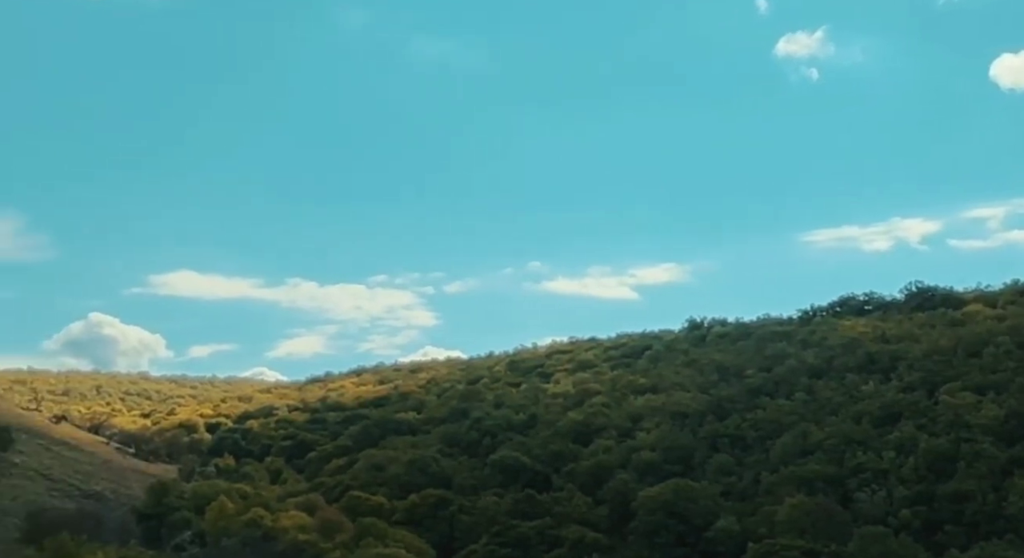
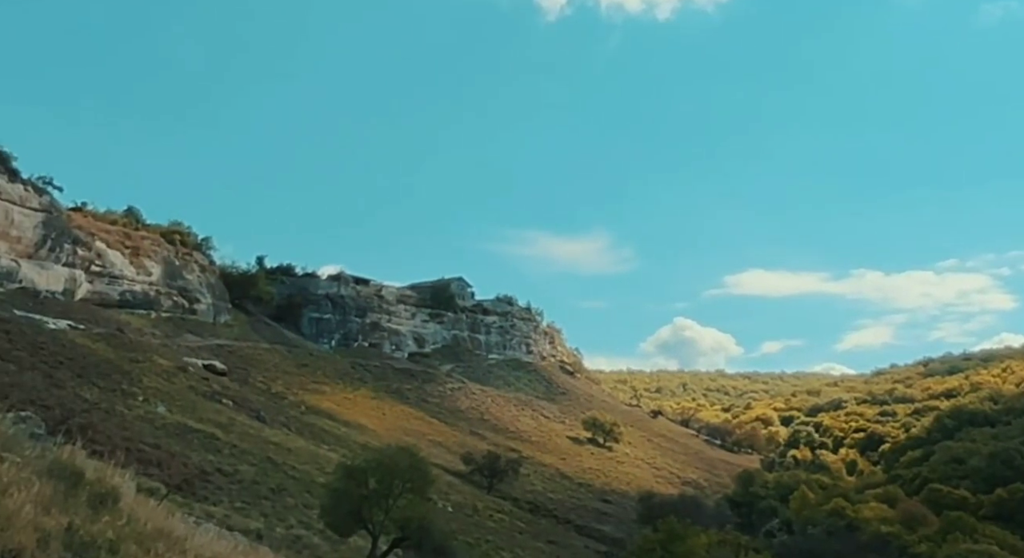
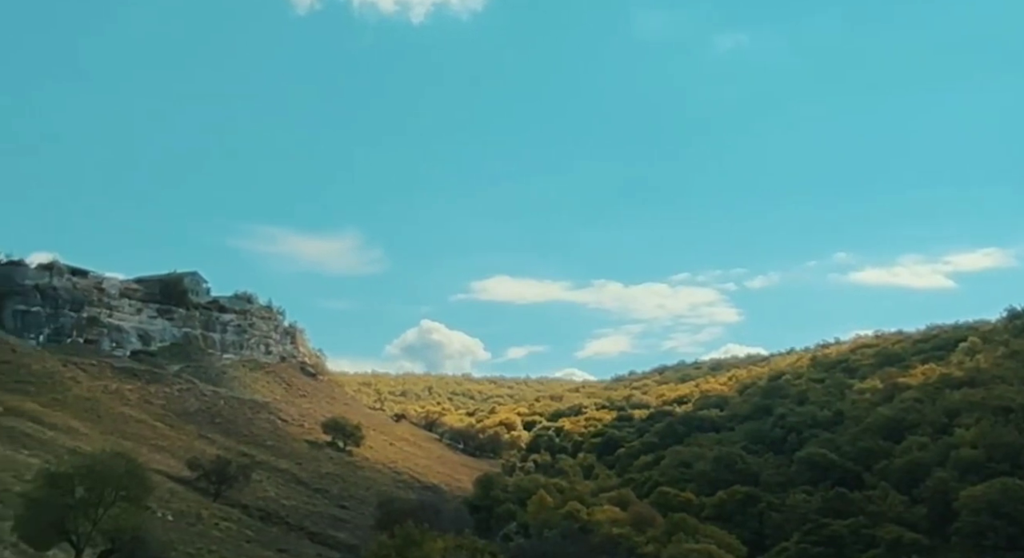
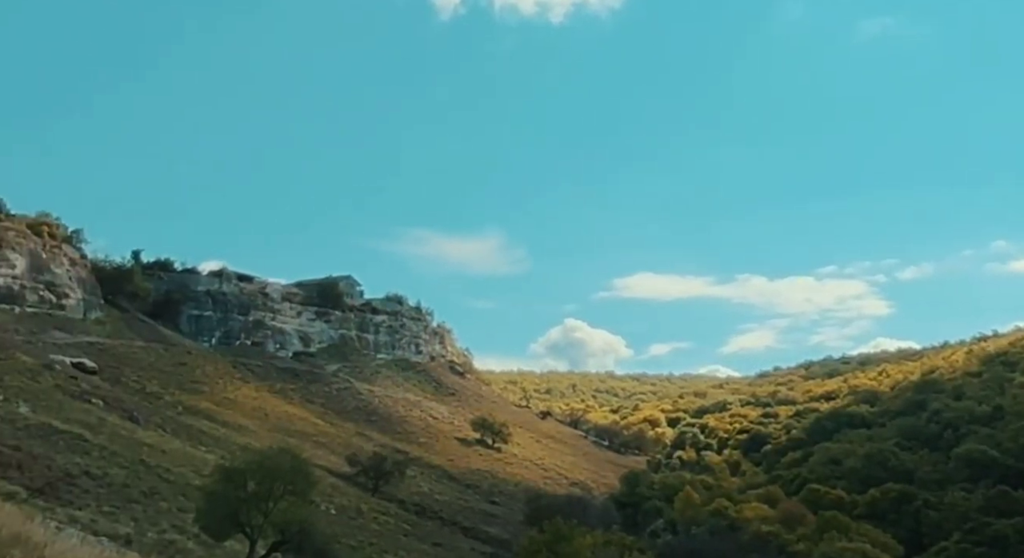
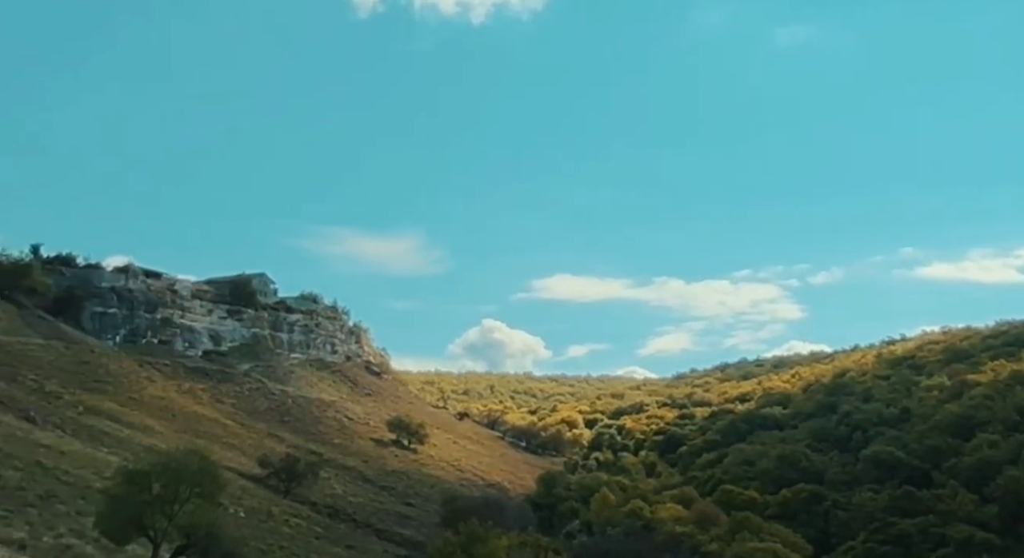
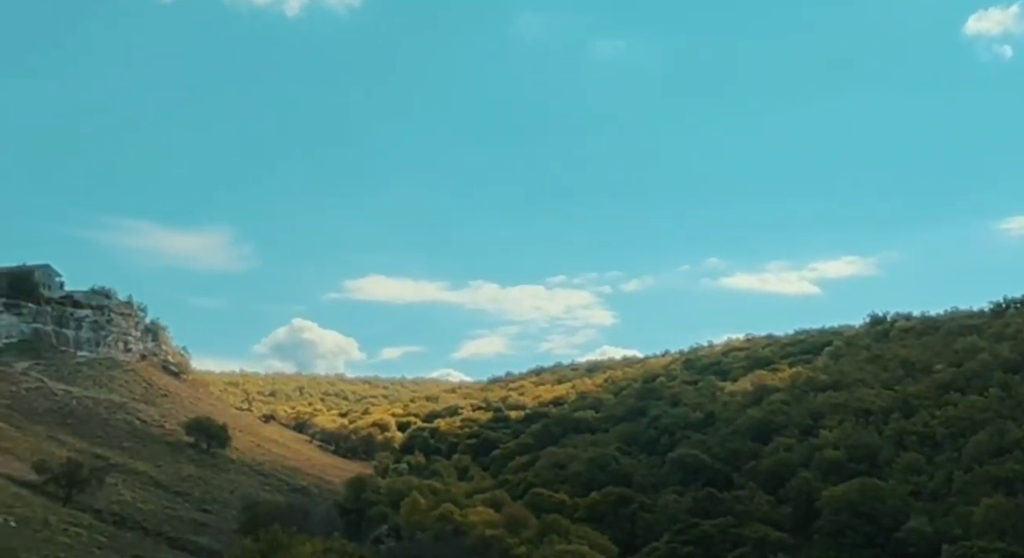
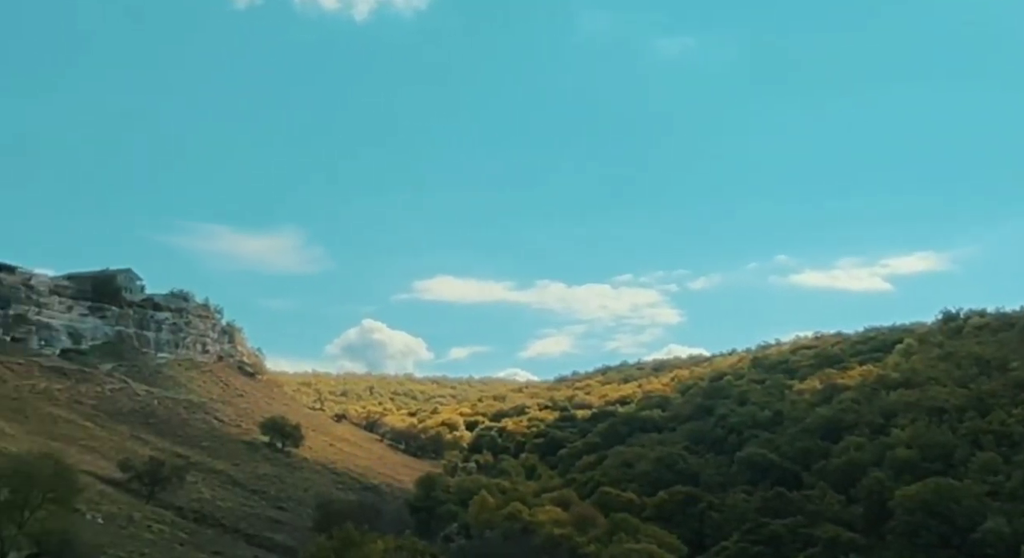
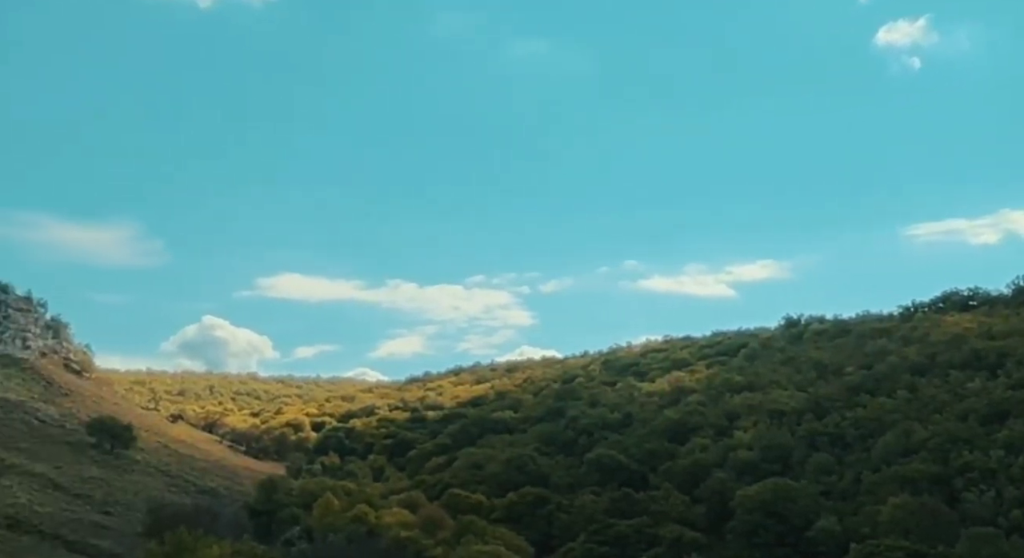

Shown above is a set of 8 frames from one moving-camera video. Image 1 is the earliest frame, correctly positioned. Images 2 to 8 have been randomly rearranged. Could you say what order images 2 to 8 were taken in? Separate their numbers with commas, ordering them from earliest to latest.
8, 6, 7, 3, 5, 4, 2
